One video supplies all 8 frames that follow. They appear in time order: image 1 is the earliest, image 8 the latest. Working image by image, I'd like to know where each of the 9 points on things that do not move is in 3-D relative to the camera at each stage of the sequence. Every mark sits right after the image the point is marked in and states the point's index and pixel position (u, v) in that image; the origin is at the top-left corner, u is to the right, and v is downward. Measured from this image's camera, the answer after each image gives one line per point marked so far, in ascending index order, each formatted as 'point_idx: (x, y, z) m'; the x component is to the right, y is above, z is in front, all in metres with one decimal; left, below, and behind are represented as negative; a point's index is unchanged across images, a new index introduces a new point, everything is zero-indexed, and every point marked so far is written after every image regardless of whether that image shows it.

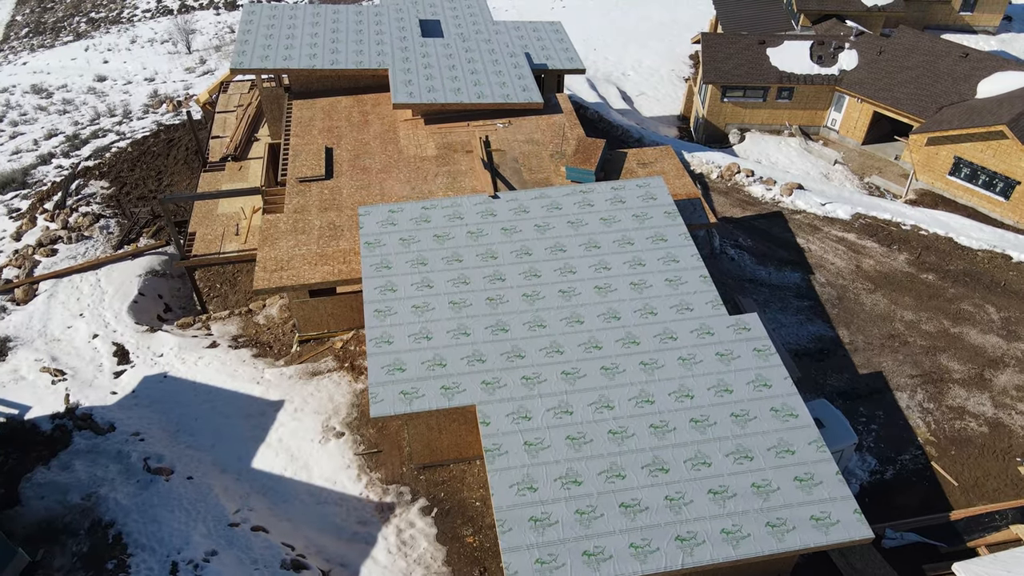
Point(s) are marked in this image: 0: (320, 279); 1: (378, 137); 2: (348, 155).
0: (-4.2, +0.2, +15.7) m
1: (-3.7, +4.1, +19.9) m
2: (-4.4, +3.6, +19.3) m
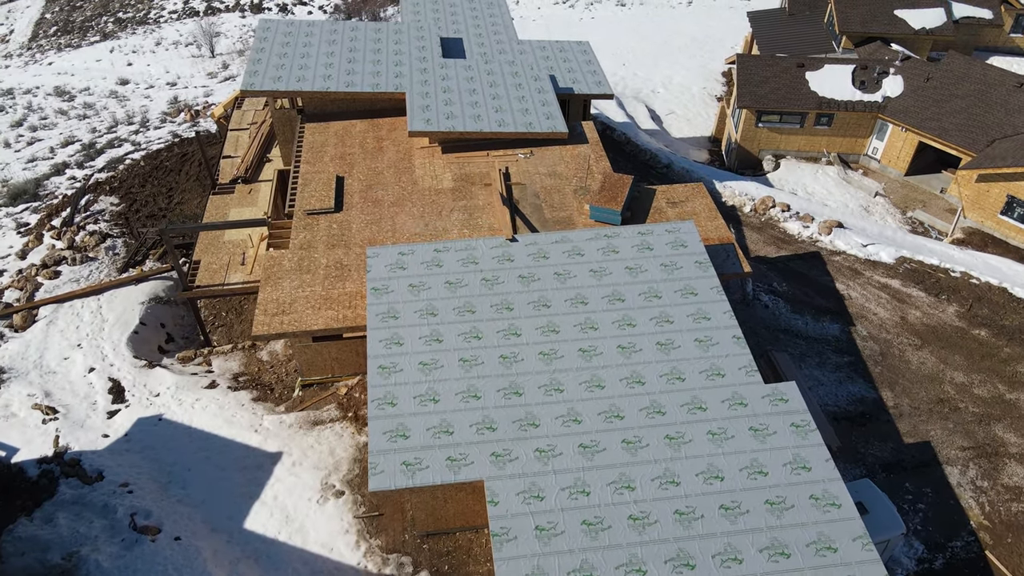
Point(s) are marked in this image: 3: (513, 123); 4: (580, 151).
0: (-3.8, -0.8, +14.7) m
1: (-3.1, +3.2, +18.9) m
2: (-3.8, +2.6, +18.2) m
3: (0.0, +4.4, +19.3) m
4: (+1.8, +3.7, +19.4) m
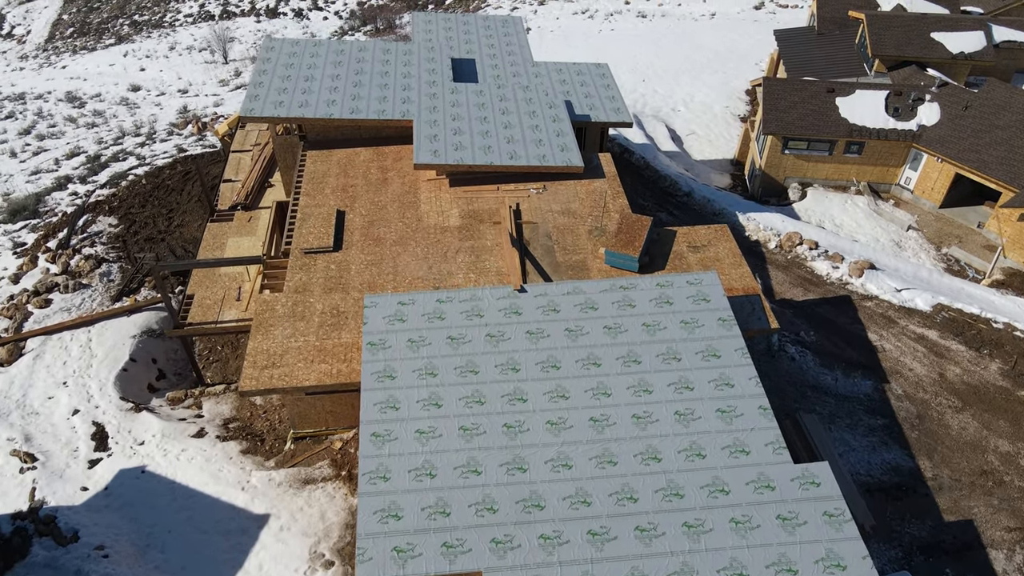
0: (-3.7, -1.7, +13.7) m
1: (-2.8, +2.2, +17.8) m
2: (-3.6, +1.6, +17.2) m
3: (+0.3, +3.3, +18.2) m
4: (+2.1, +2.6, +18.3) m
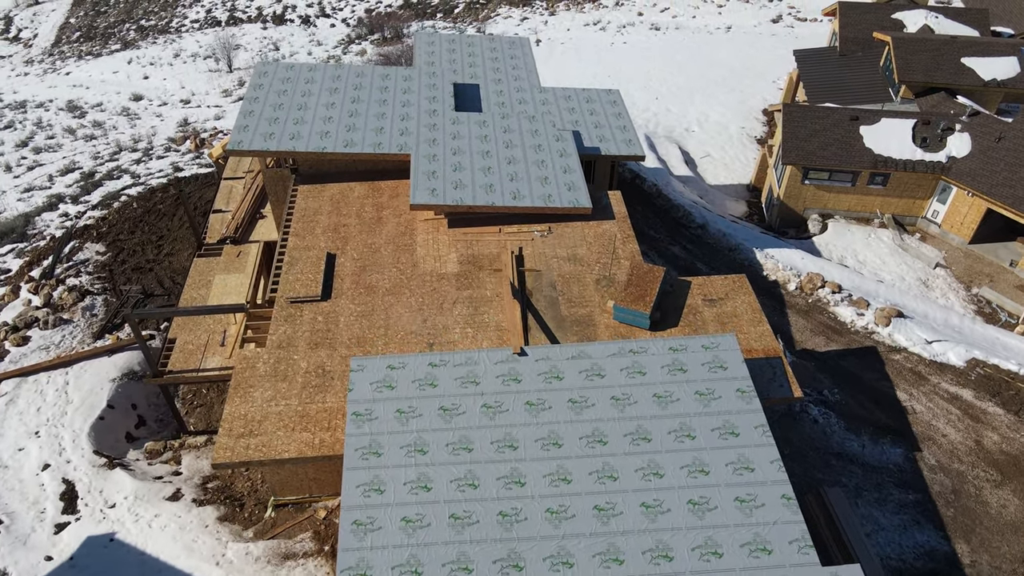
0: (-3.8, -2.8, +12.5) m
1: (-2.8, +1.0, +16.7) m
2: (-3.5, +0.5, +16.1) m
3: (+0.4, +2.2, +17.0) m
4: (+2.1, +1.4, +17.1) m
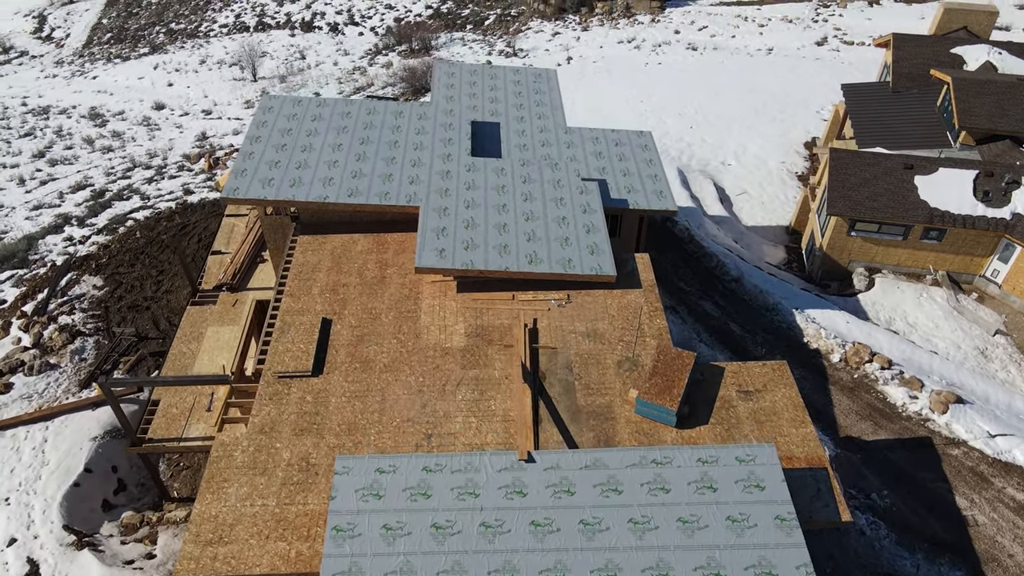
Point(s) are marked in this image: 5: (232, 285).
0: (-3.7, -4.3, +11.1) m
1: (-2.5, -0.4, +15.2) m
2: (-3.3, -0.9, +14.6) m
3: (+0.7, +0.6, +15.4) m
4: (+2.5, -0.2, +15.4) m
5: (-7.2, +0.1, +18.5) m
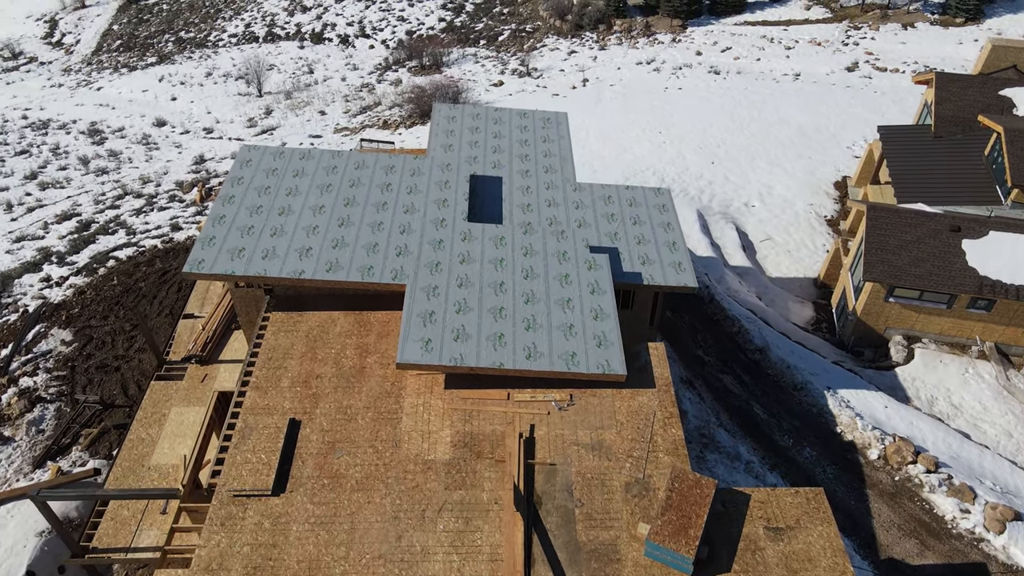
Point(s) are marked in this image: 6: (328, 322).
0: (-4.0, -6.0, +9.2) m
1: (-2.6, -2.2, +13.3) m
2: (-3.4, -2.7, +12.8) m
3: (+0.7, -1.2, +13.5) m
4: (+2.4, -2.1, +13.4) m
5: (-7.2, -1.6, +16.8) m
6: (-3.8, -0.7, +14.9) m
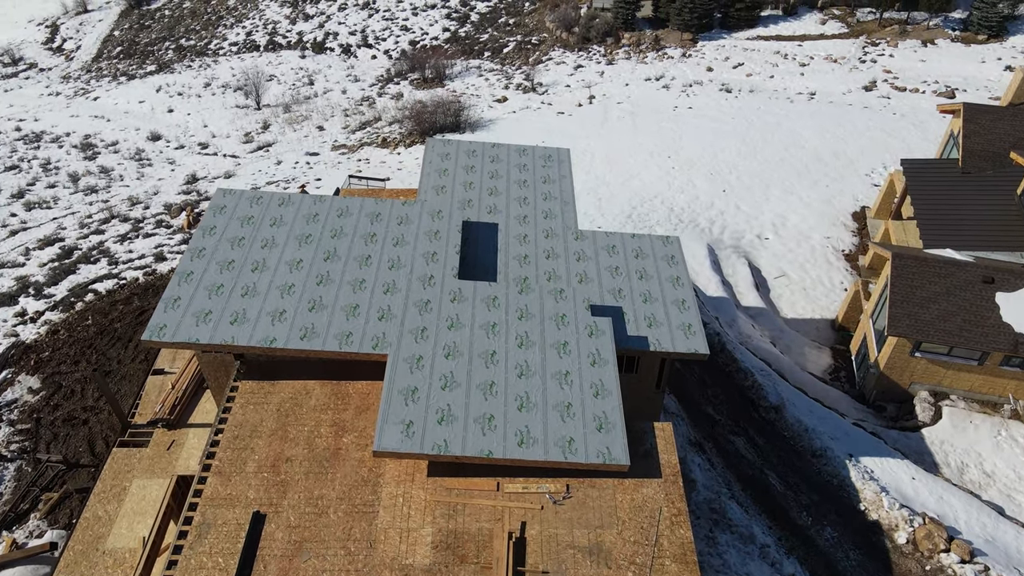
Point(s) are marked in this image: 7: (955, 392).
0: (-4.2, -7.3, +7.9) m
1: (-2.7, -3.5, +12.0) m
2: (-3.6, -4.0, +11.4) m
3: (+0.5, -2.5, +12.1) m
4: (+2.2, -3.4, +12.0) m
5: (-7.3, -2.9, +15.5) m
6: (-3.9, -2.0, +13.6) m
7: (+11.8, -2.8, +19.3) m
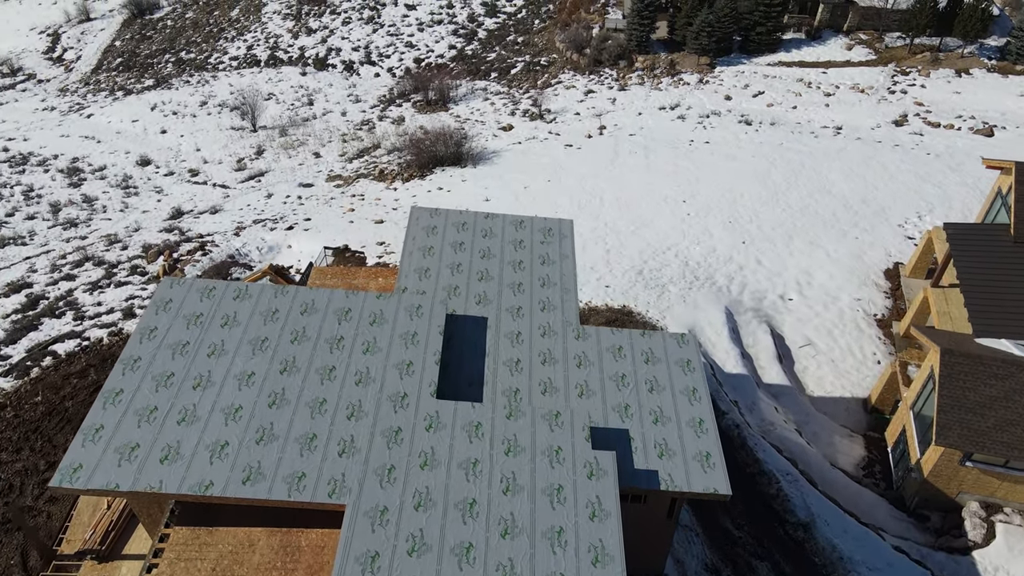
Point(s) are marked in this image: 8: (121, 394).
0: (-4.7, -9.3, +5.7) m
1: (-3.1, -5.5, +9.7) m
2: (-3.9, -6.0, +9.2) m
3: (+0.2, -4.7, +9.8) m
4: (+1.9, -5.6, +9.8) m
5: (-7.6, -4.9, +13.3) m
6: (-4.2, -4.0, +11.4) m
7: (+11.6, -5.1, +16.9) m
8: (-6.6, -1.7, +12.3) m
